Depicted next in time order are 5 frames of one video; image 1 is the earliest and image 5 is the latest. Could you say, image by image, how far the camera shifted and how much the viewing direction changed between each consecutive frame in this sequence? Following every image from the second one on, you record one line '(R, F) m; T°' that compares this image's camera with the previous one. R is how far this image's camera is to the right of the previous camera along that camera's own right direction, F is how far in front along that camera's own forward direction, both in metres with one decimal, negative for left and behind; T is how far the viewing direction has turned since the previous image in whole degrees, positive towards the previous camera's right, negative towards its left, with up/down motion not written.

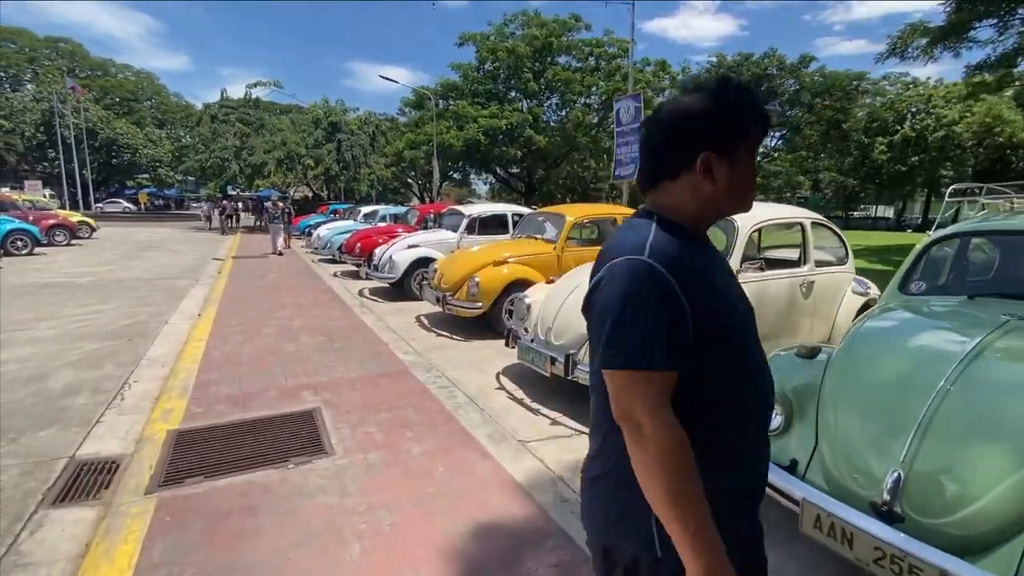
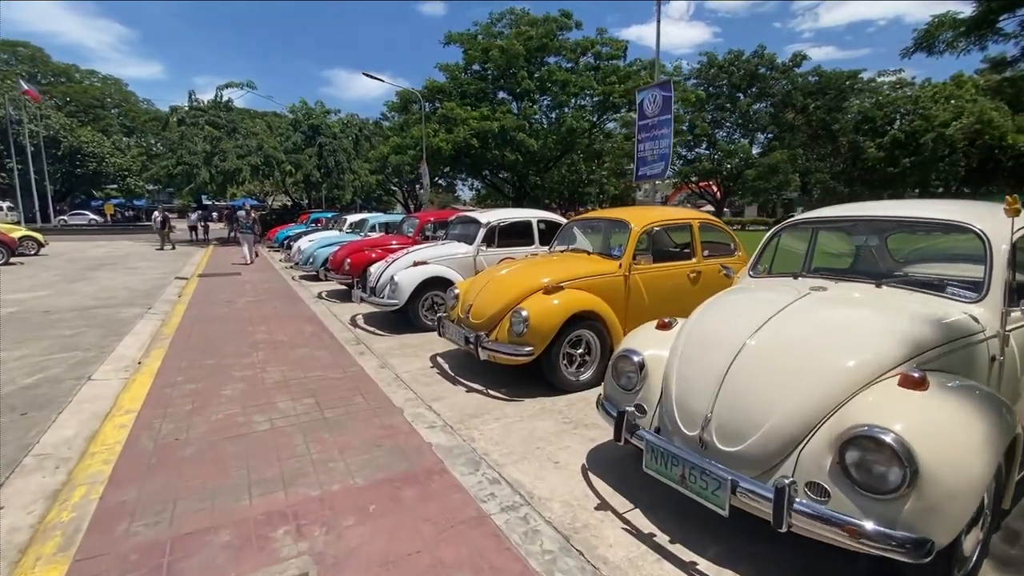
(-0.8, +2.0) m; +2°
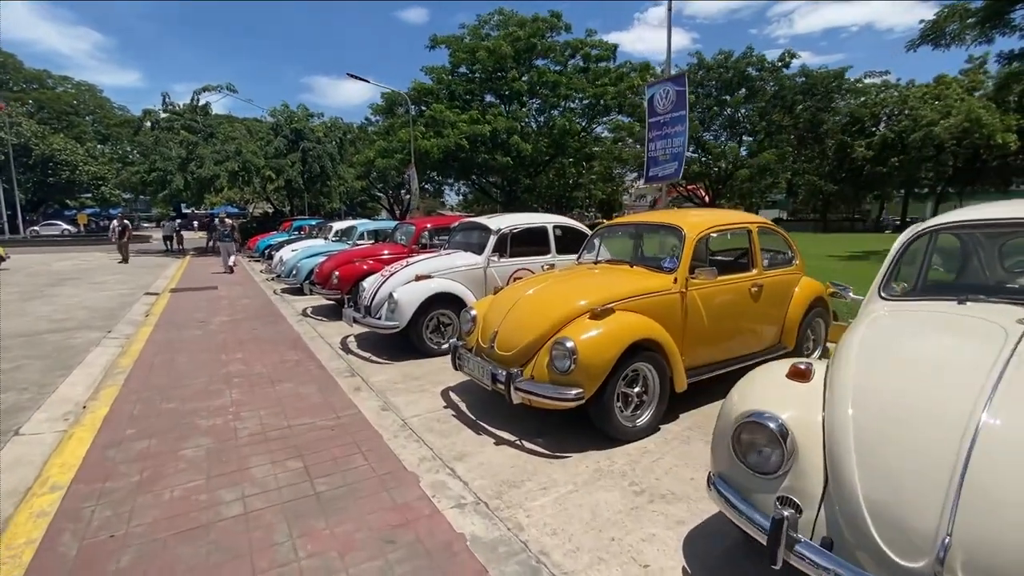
(-0.4, +1.1) m; +2°
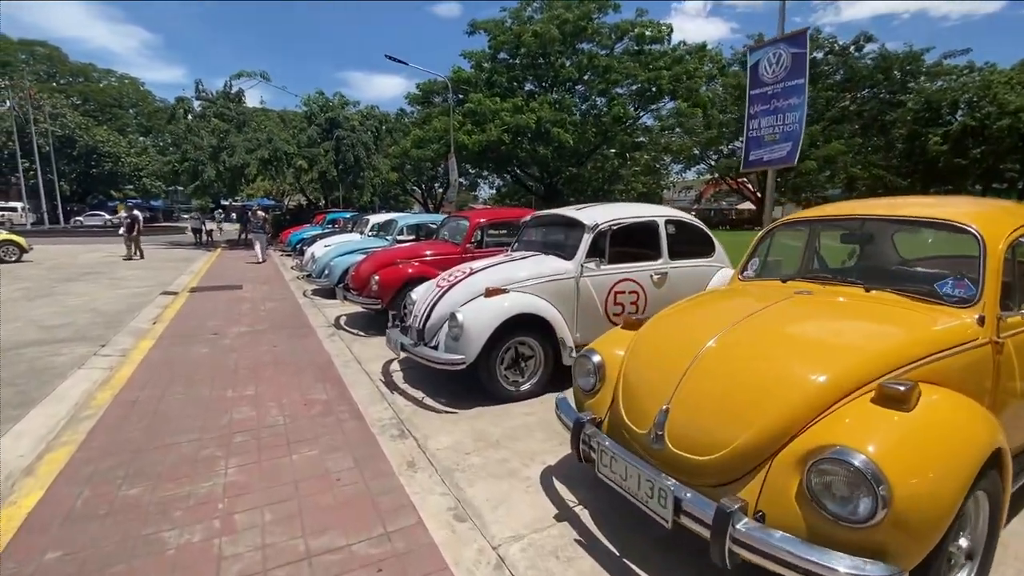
(-0.8, +1.9) m; -3°
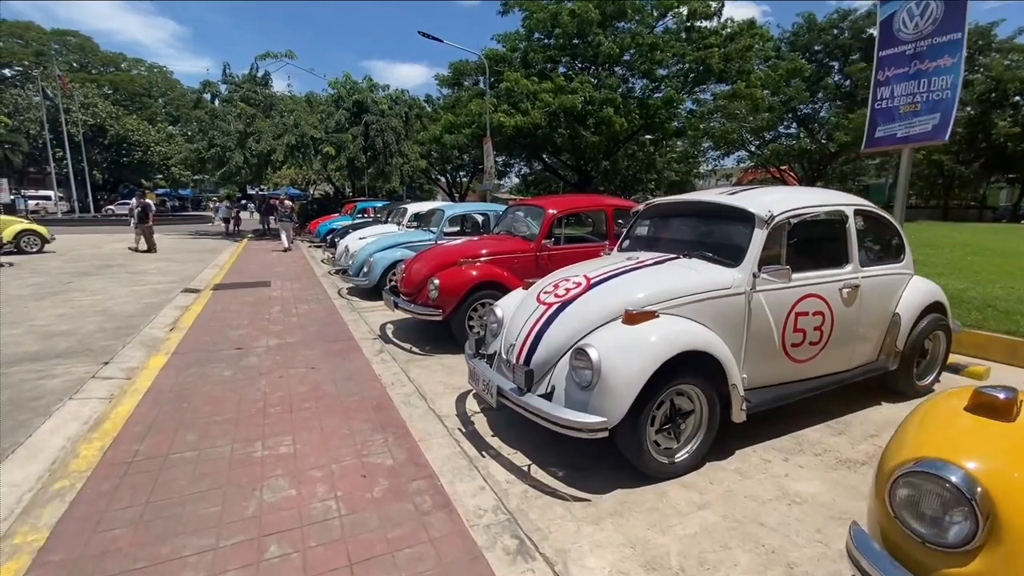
(-0.9, +1.6) m; -2°
